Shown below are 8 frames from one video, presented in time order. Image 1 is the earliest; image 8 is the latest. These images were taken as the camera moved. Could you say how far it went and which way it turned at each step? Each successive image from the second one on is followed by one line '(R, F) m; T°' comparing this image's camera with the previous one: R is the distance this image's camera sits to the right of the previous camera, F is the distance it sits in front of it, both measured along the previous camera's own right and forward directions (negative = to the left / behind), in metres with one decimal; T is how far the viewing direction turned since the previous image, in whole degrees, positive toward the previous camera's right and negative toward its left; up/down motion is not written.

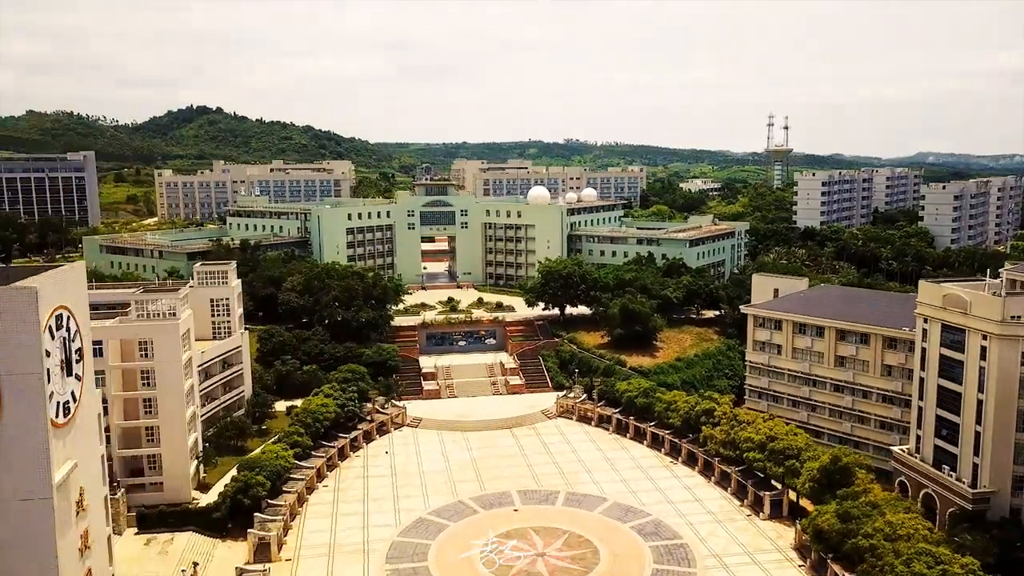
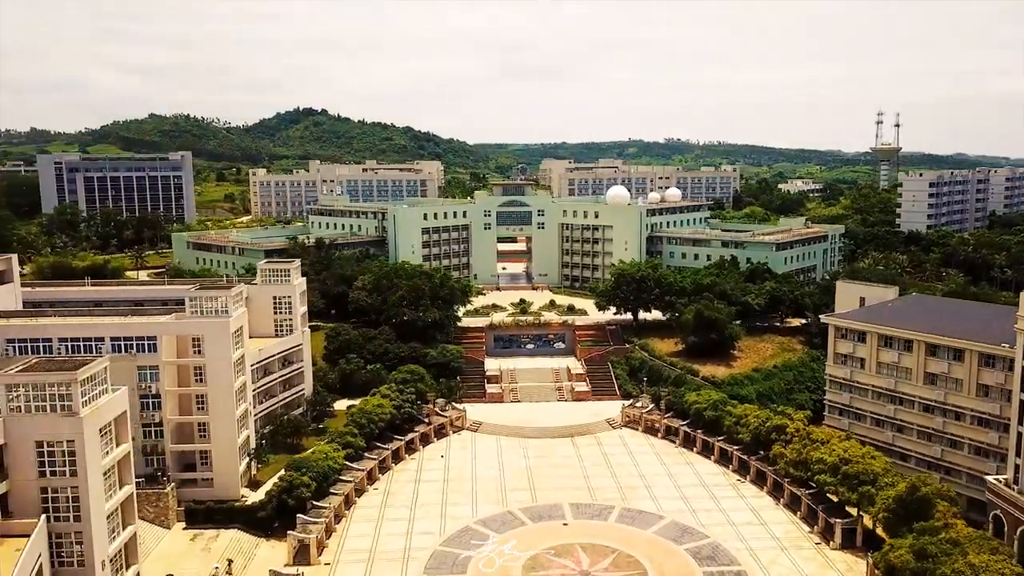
(+2.4, +2.0) m; -7°
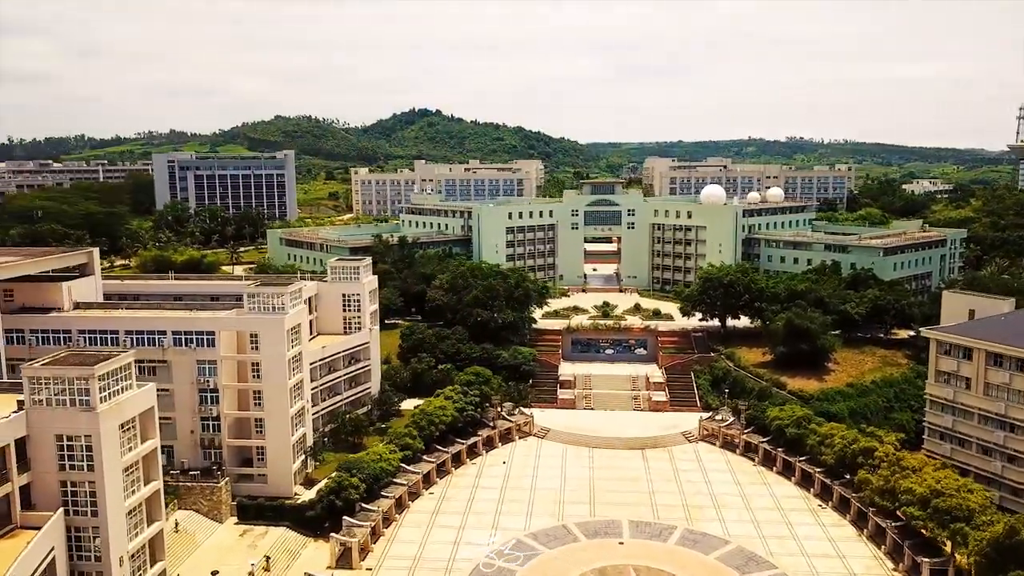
(+2.8, +2.2) m; -8°
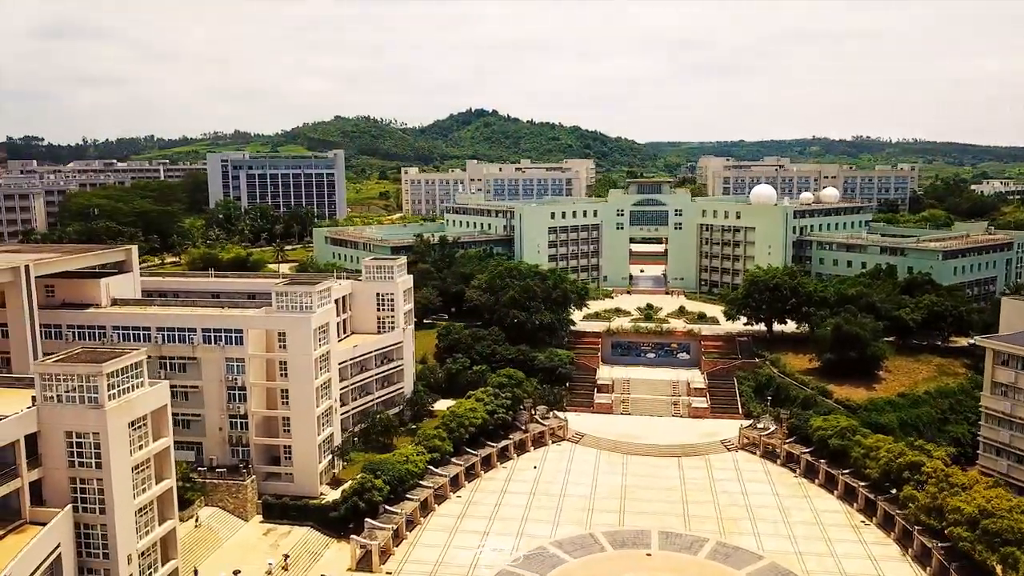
(+1.5, +1.0) m; -4°
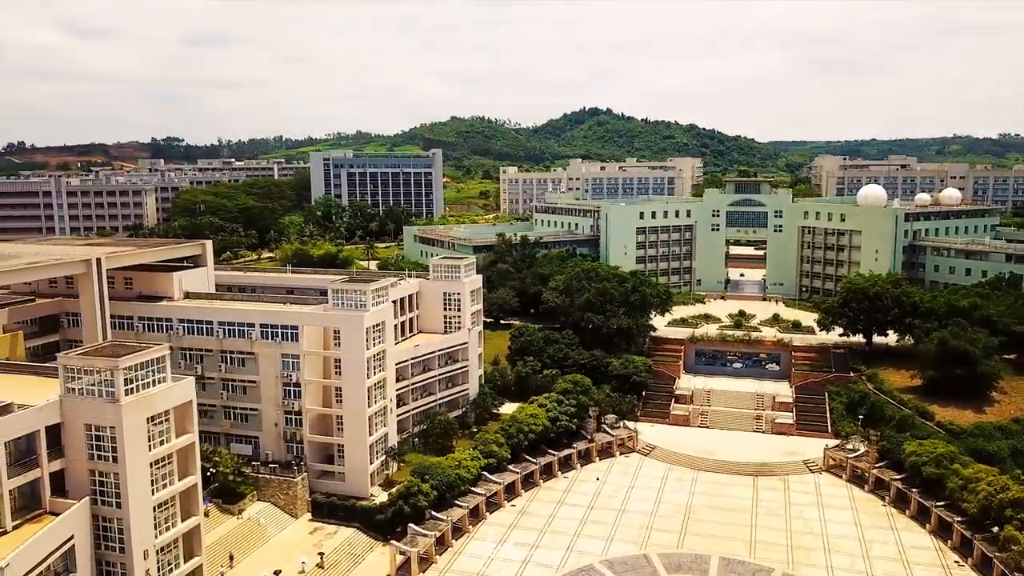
(+2.9, +2.1) m; -8°
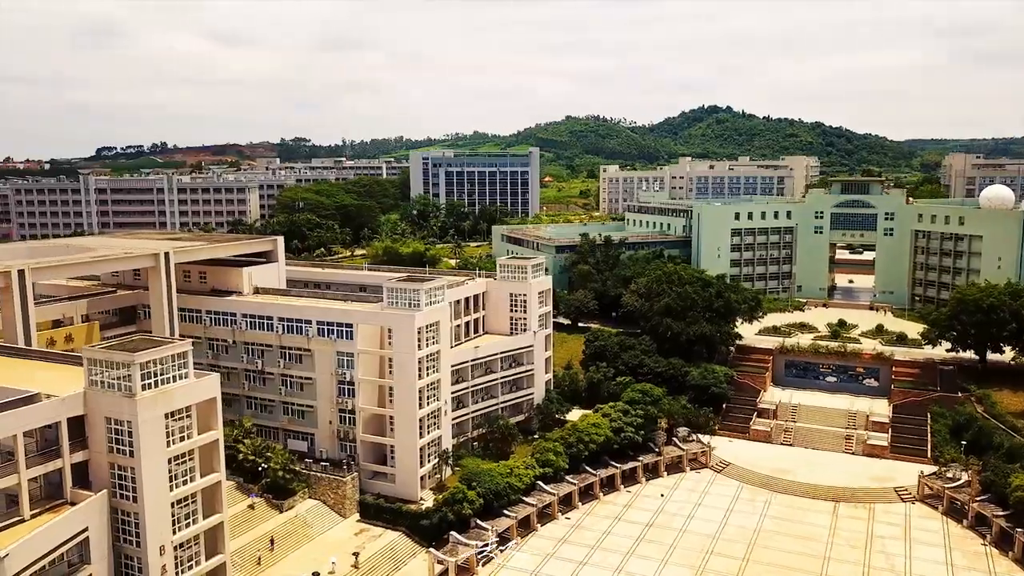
(+3.0, +2.0) m; -8°
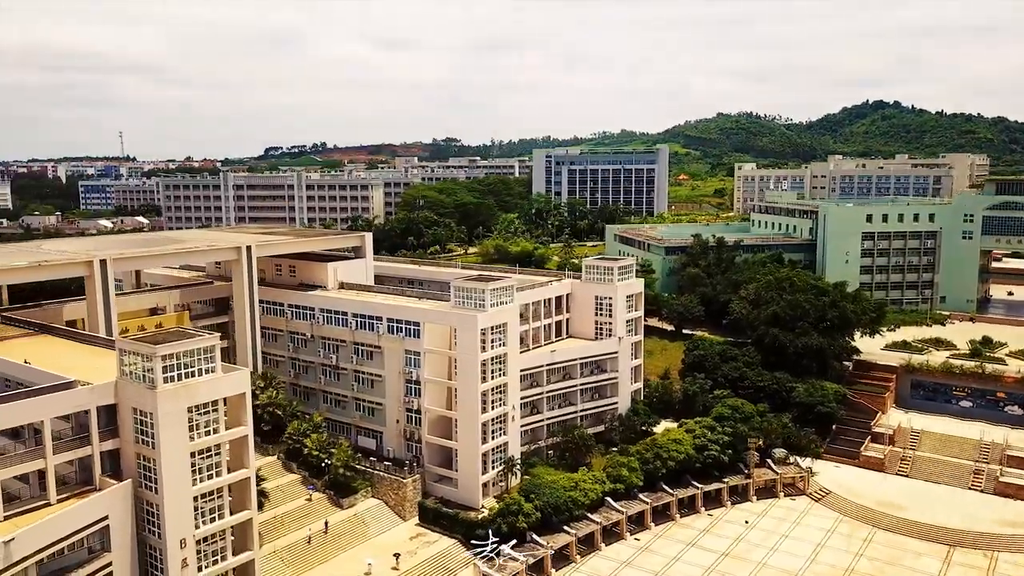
(+3.8, +2.5) m; -10°
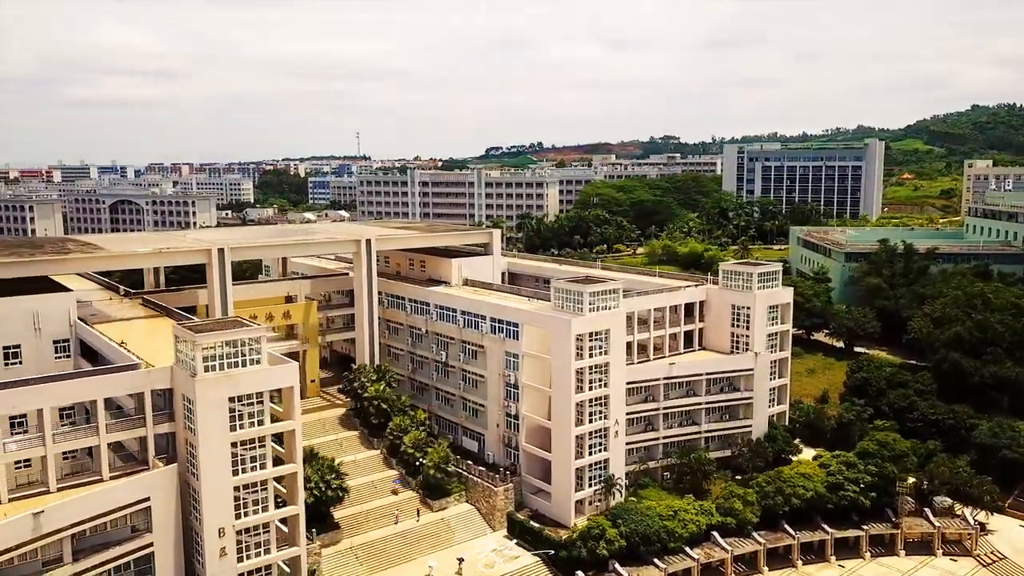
(+5.3, +3.4) m; -15°
